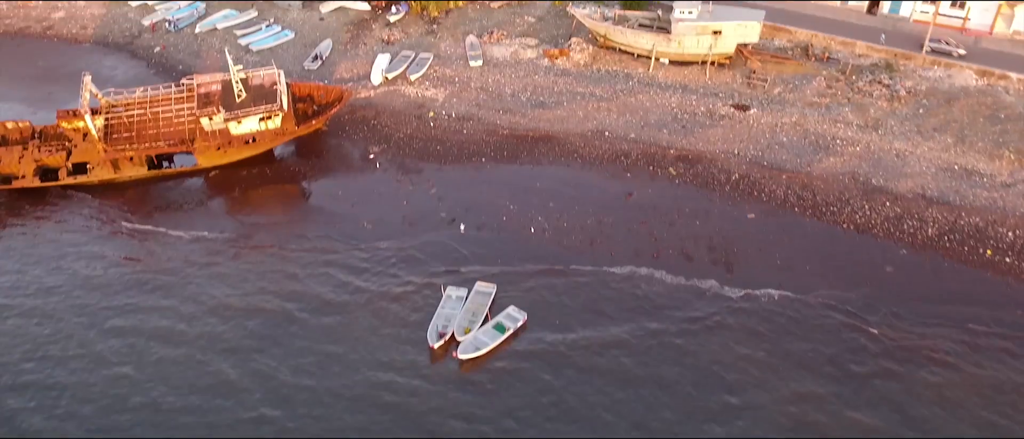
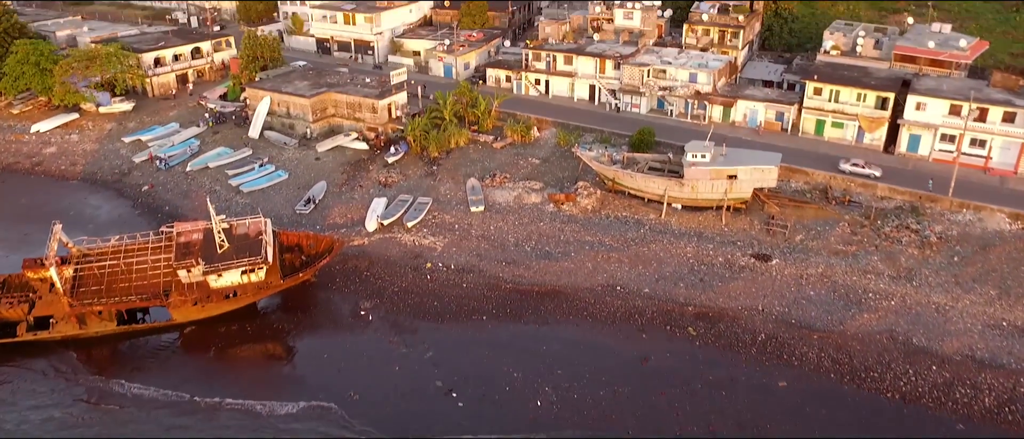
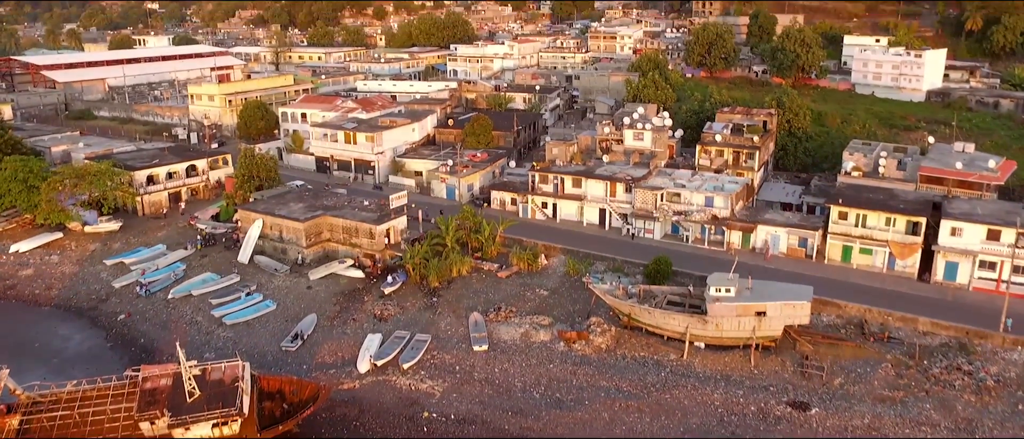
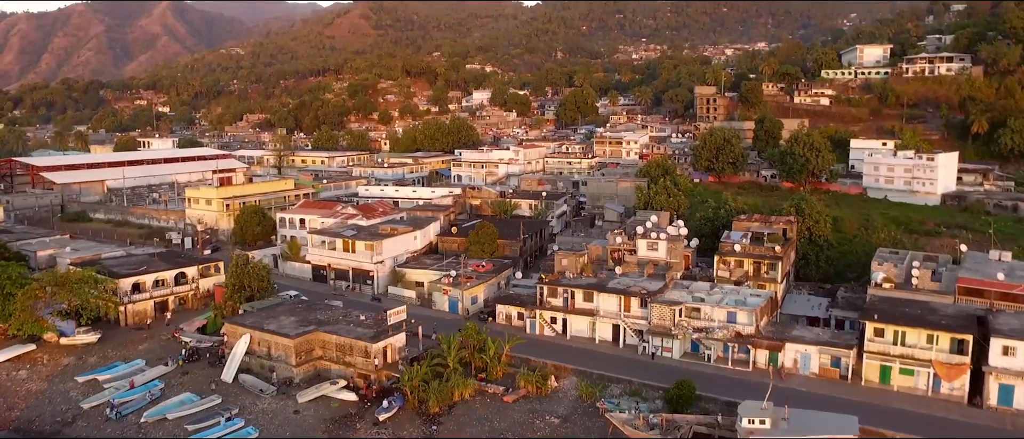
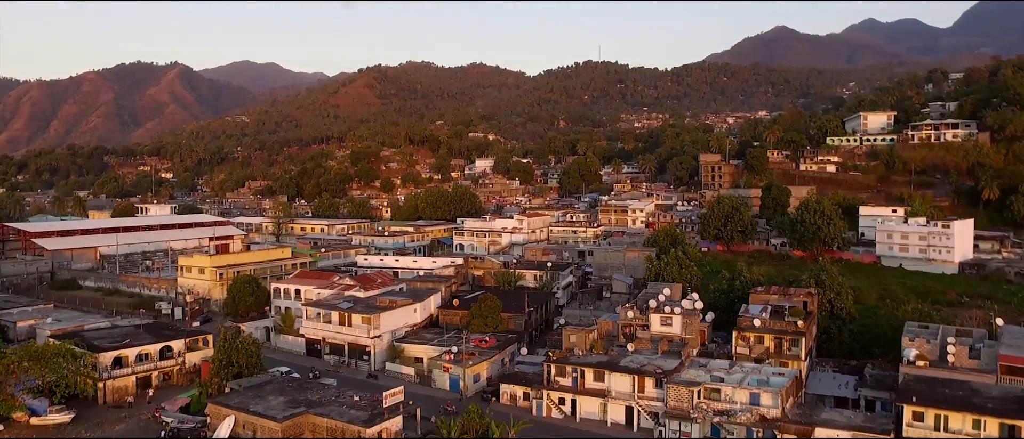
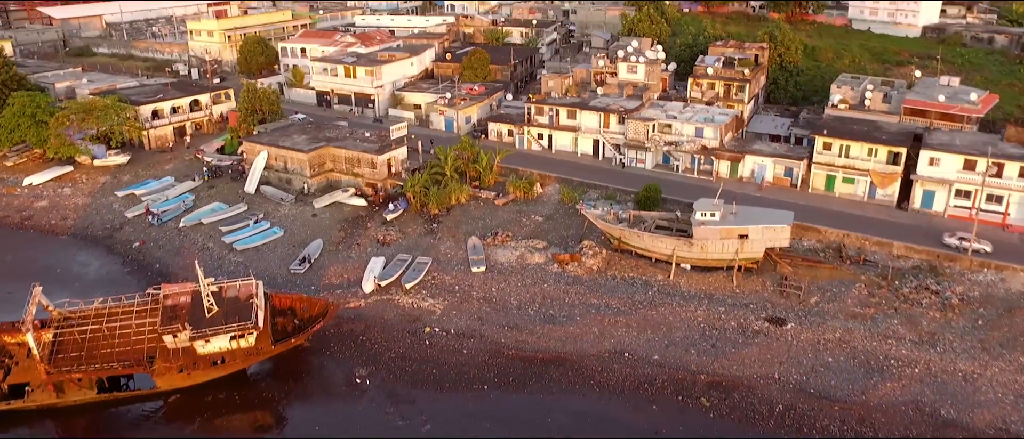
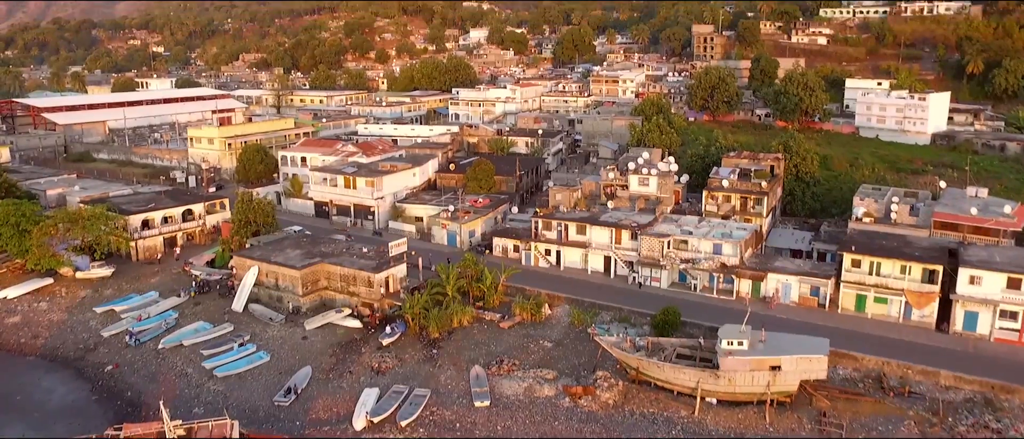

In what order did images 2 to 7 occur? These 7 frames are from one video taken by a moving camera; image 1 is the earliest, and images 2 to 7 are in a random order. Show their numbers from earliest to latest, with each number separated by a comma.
2, 6, 3, 7, 4, 5
